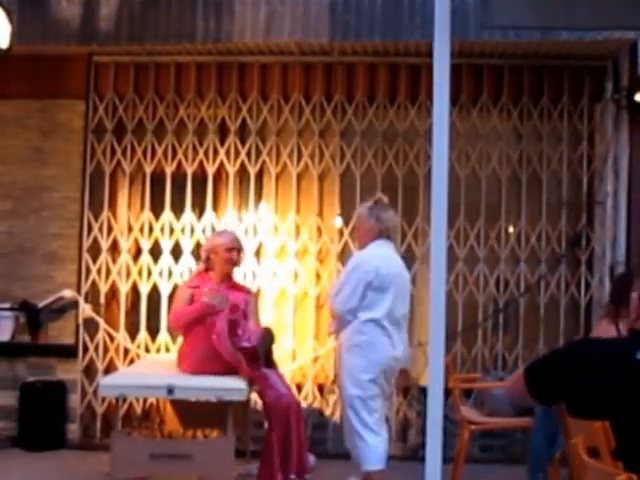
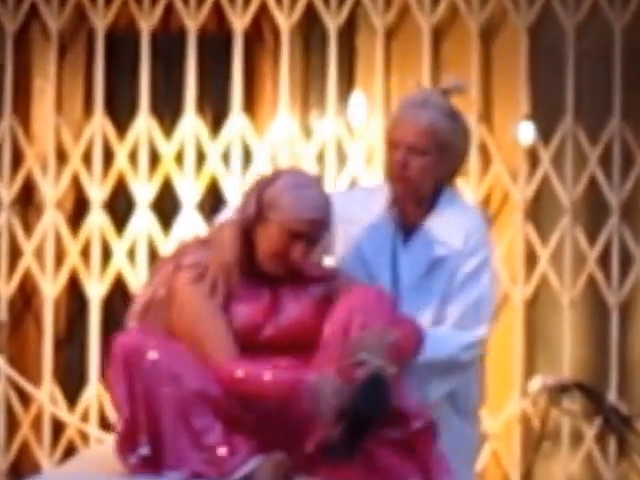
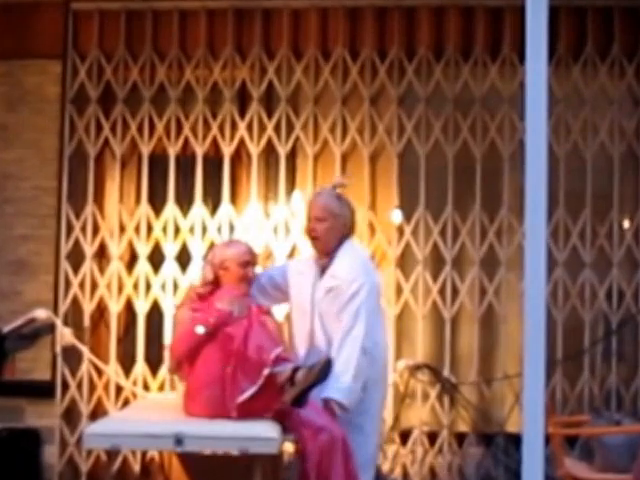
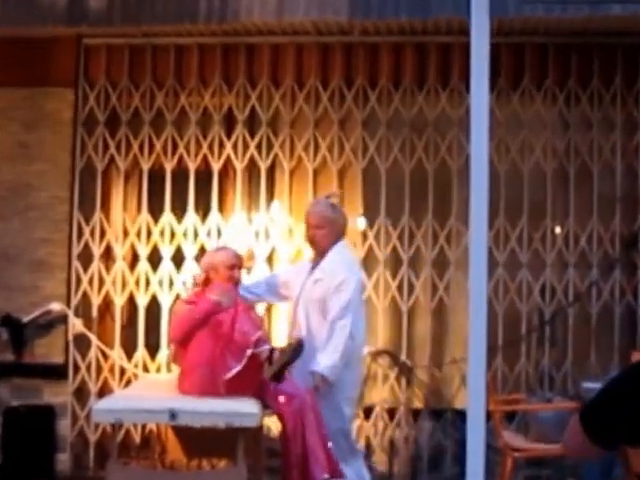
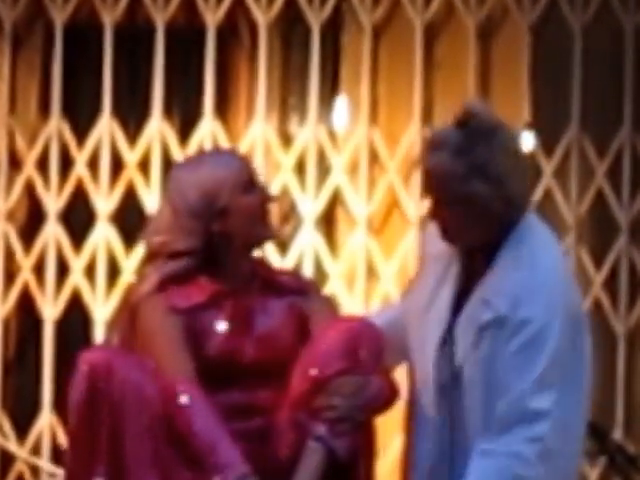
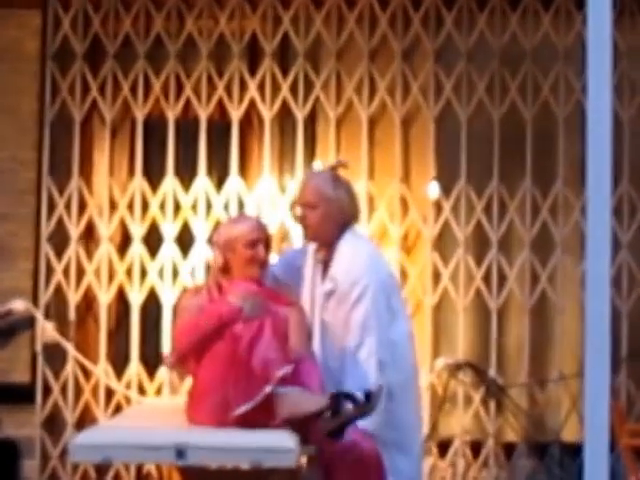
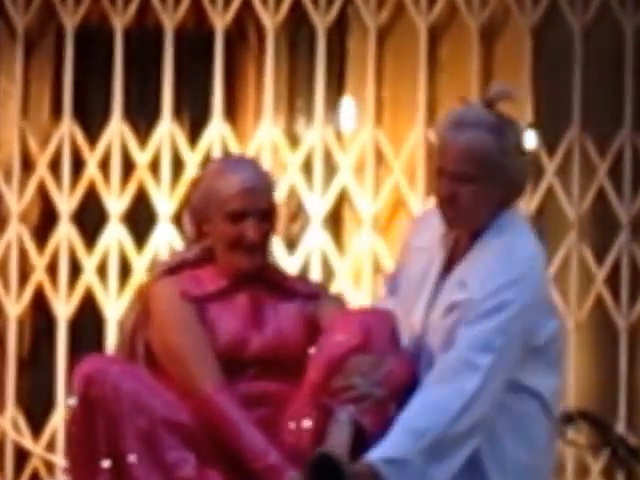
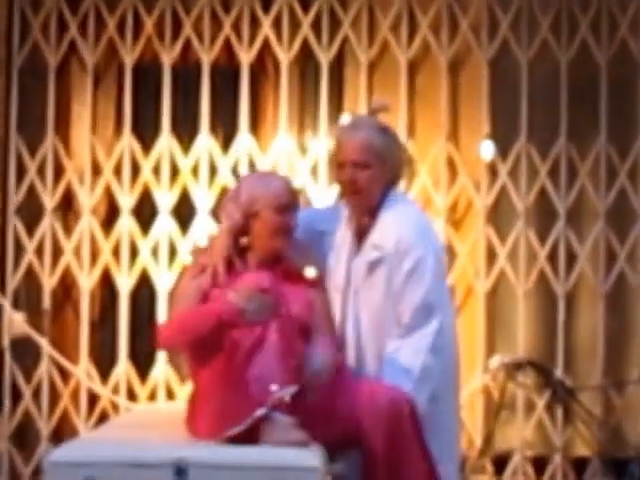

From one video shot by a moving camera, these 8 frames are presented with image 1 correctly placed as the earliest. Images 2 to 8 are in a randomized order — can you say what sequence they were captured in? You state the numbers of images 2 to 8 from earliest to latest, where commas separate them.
4, 3, 6, 8, 2, 7, 5
